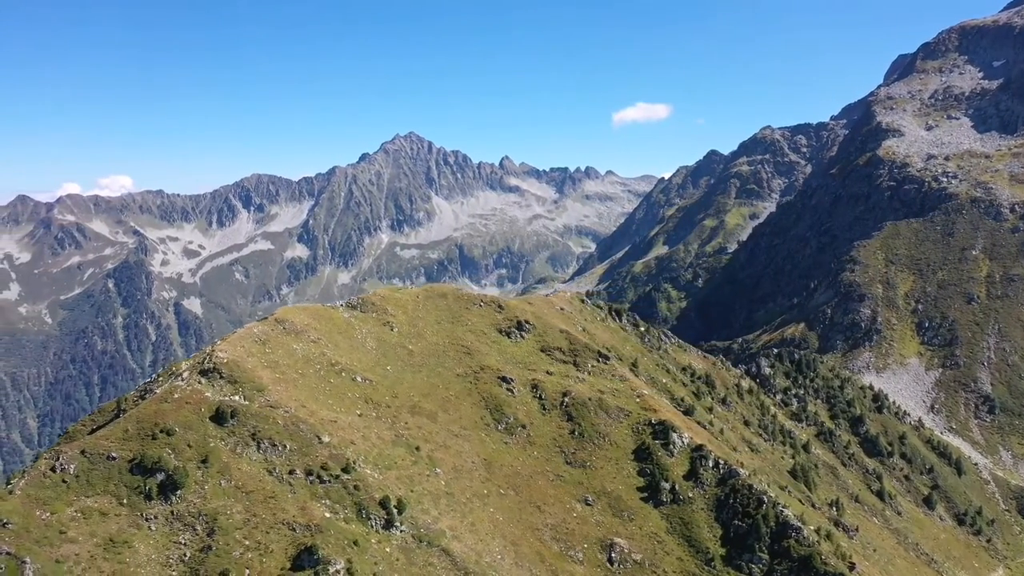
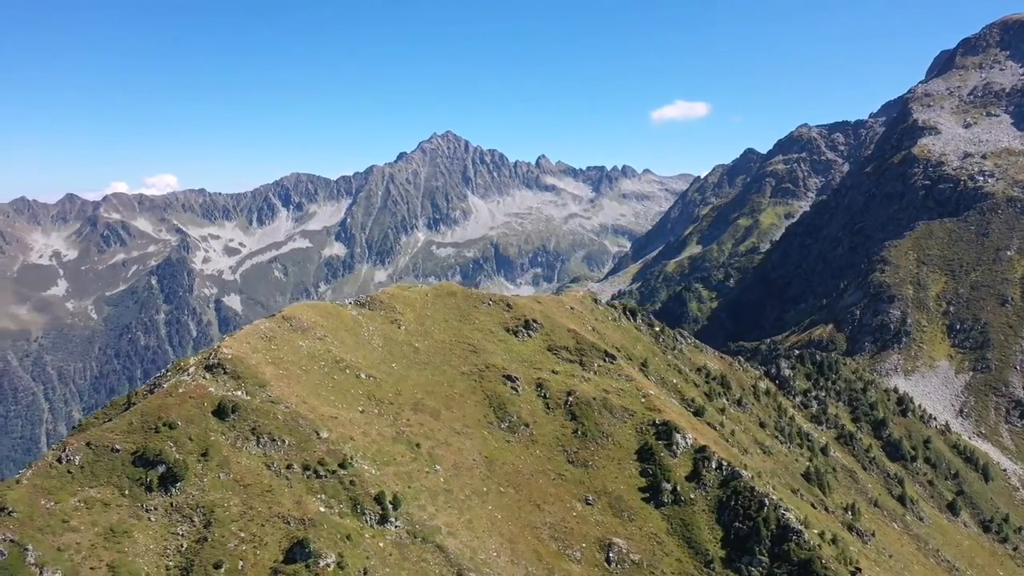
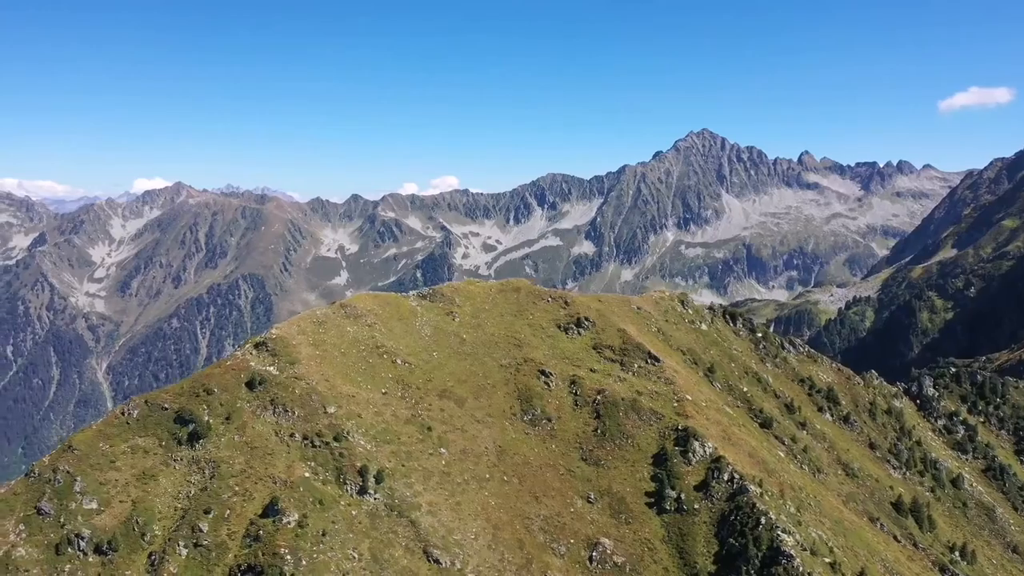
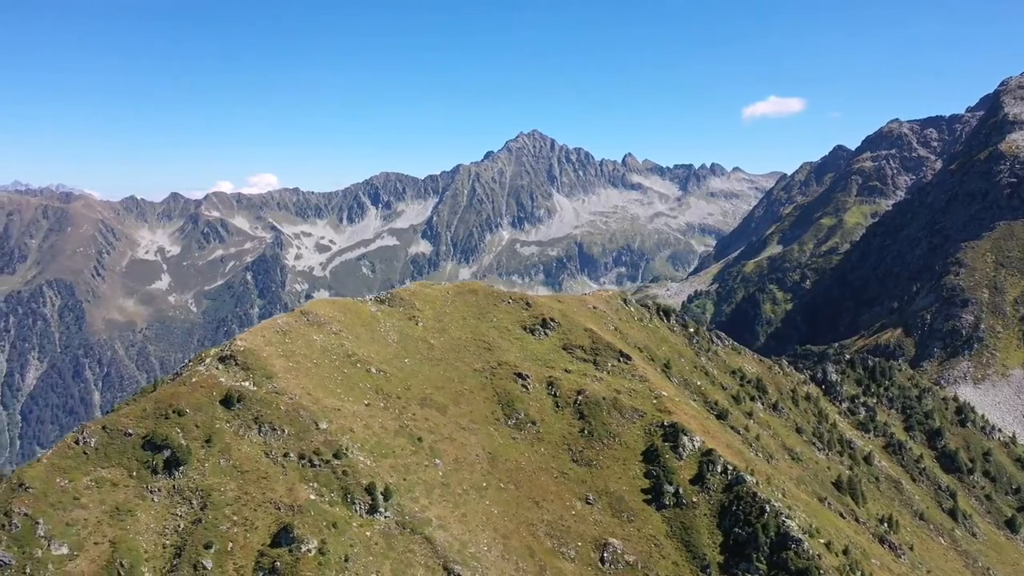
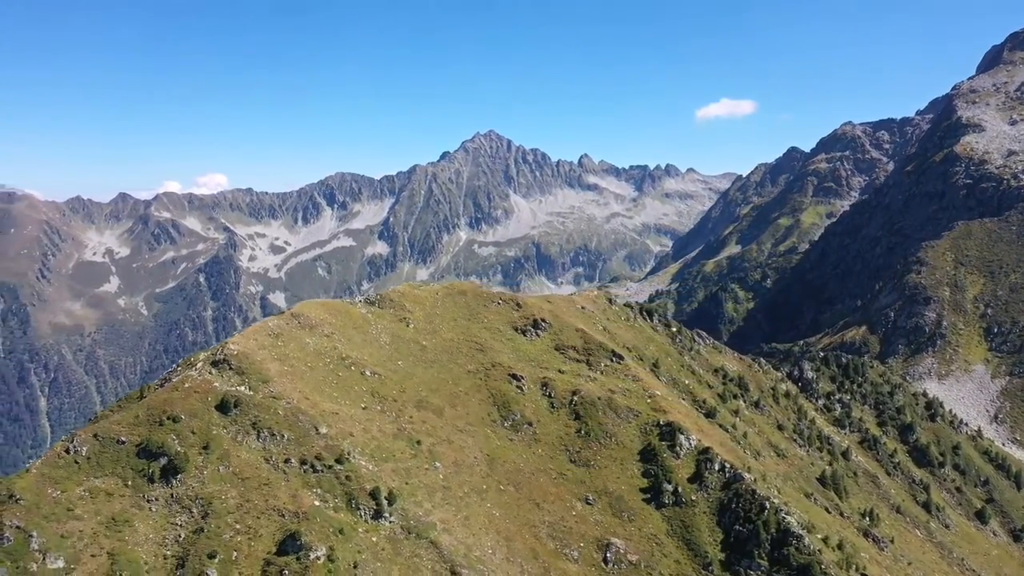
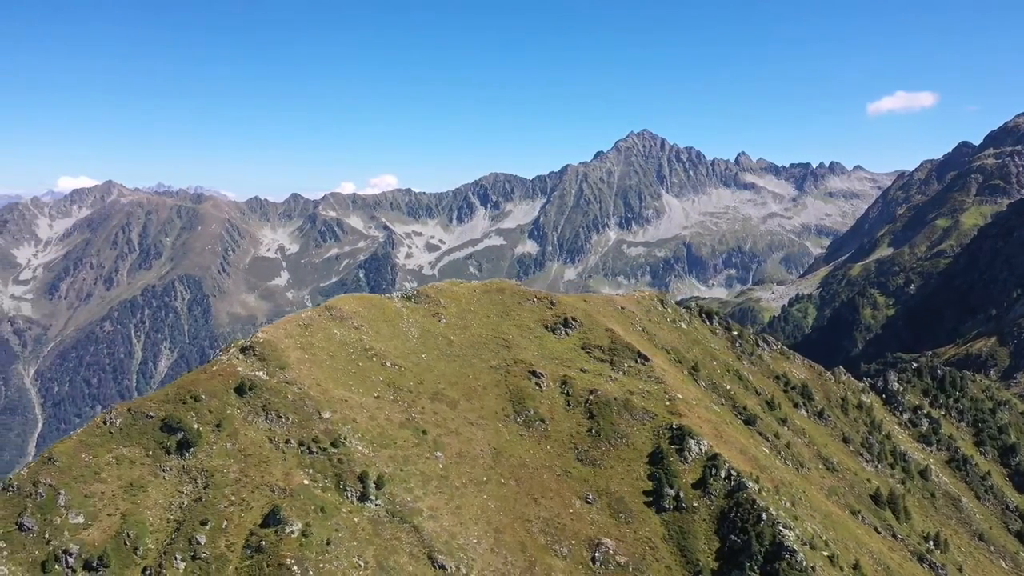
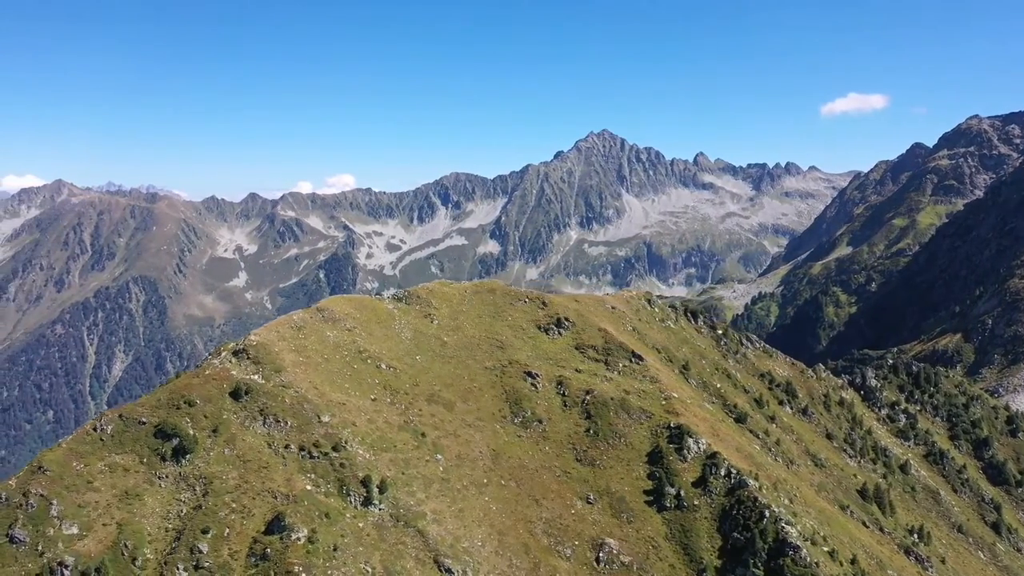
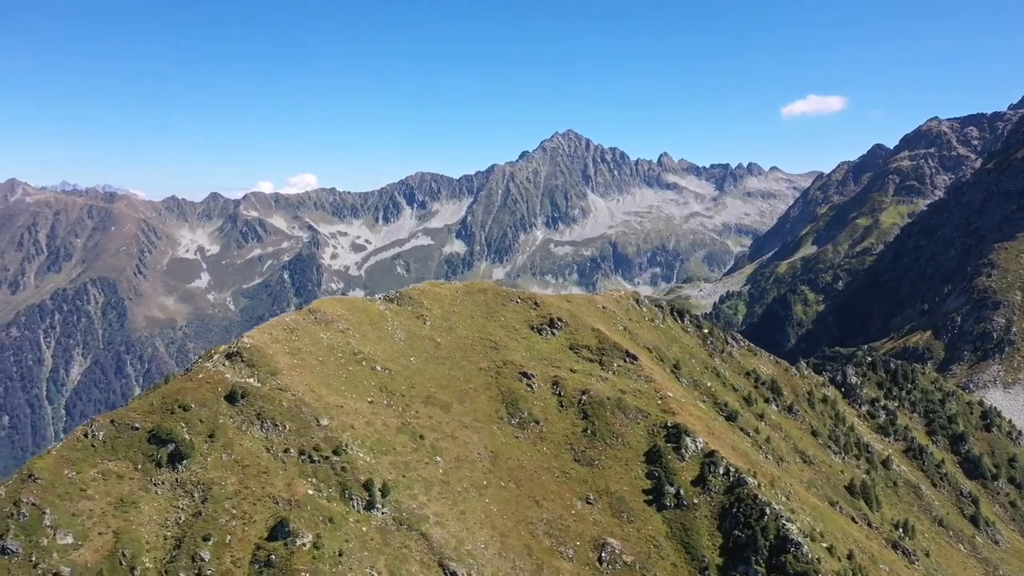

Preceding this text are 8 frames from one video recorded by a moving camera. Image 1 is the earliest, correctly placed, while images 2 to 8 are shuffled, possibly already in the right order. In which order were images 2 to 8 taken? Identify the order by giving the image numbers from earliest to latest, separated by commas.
2, 5, 4, 8, 7, 6, 3
